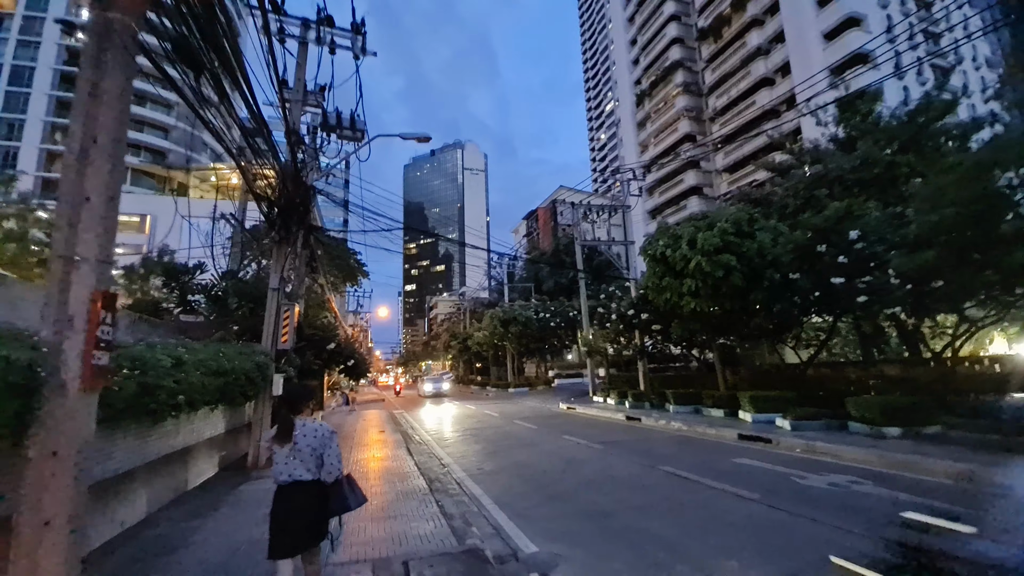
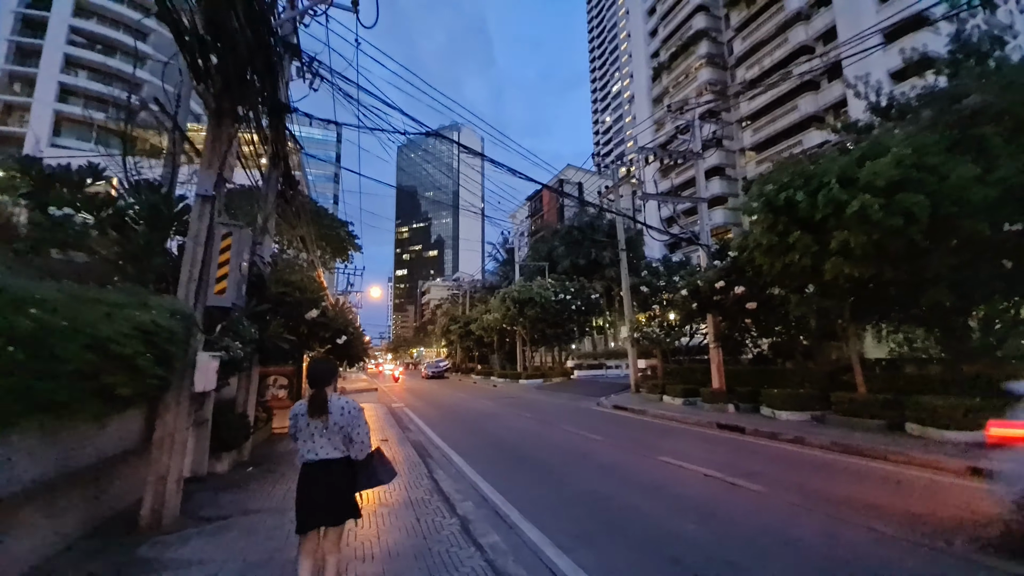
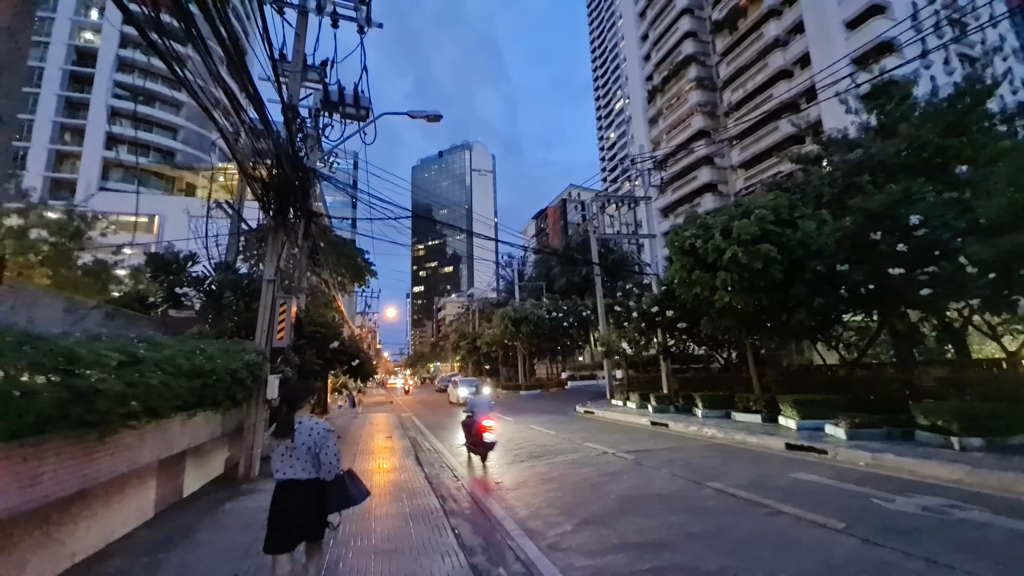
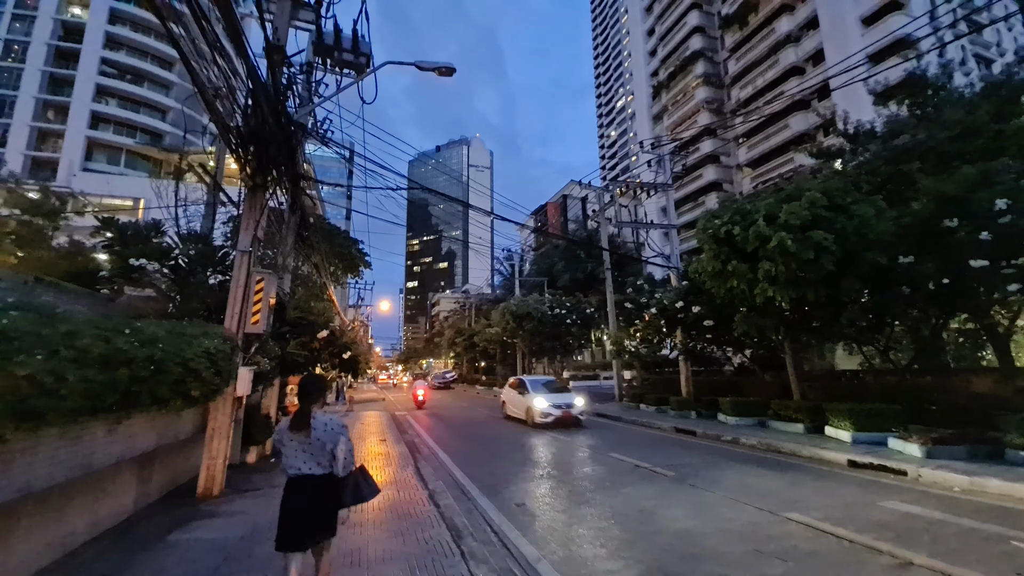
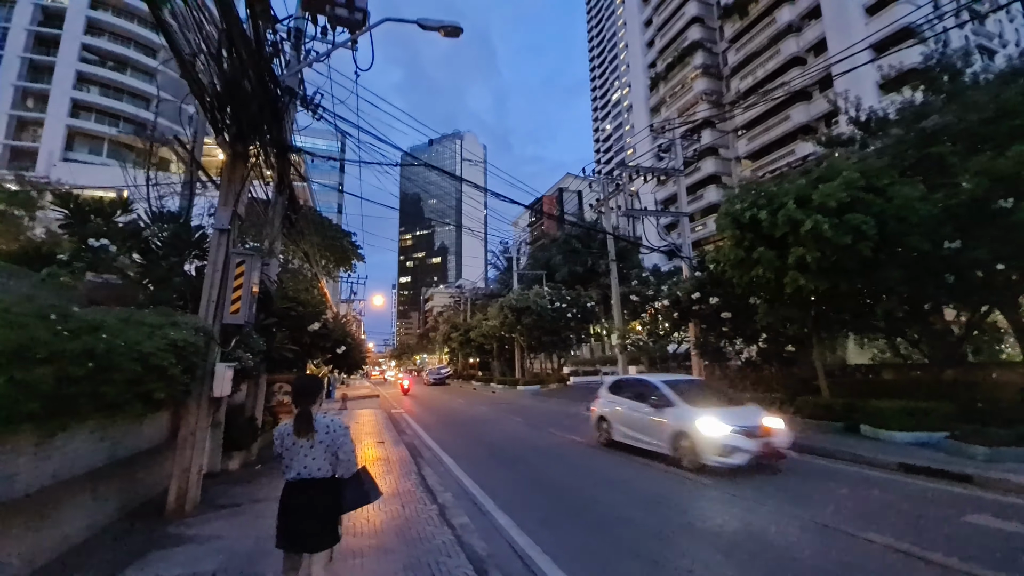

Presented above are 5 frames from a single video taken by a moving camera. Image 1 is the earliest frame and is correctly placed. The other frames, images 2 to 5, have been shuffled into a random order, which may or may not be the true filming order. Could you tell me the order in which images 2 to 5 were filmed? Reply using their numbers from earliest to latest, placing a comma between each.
3, 4, 5, 2
